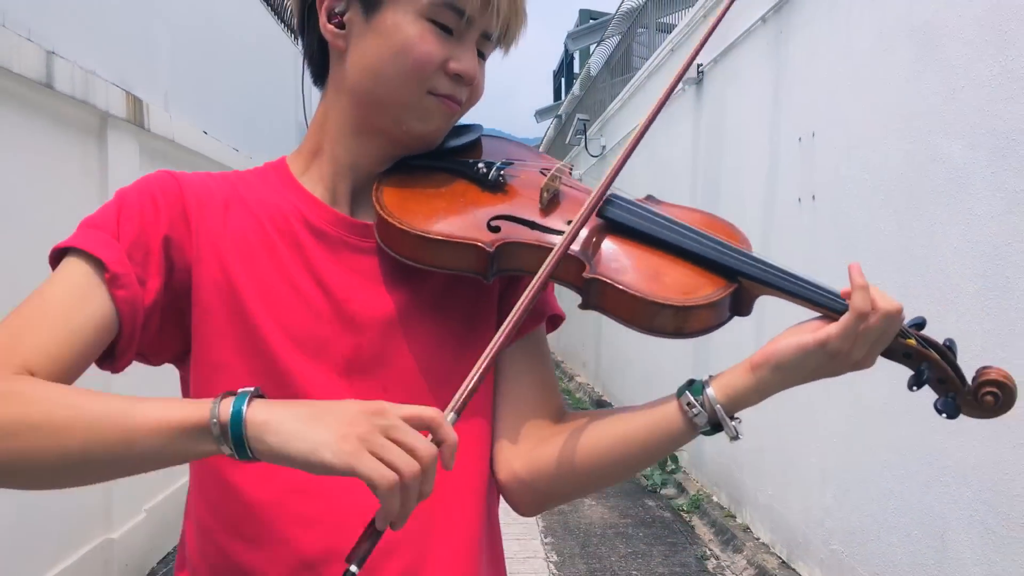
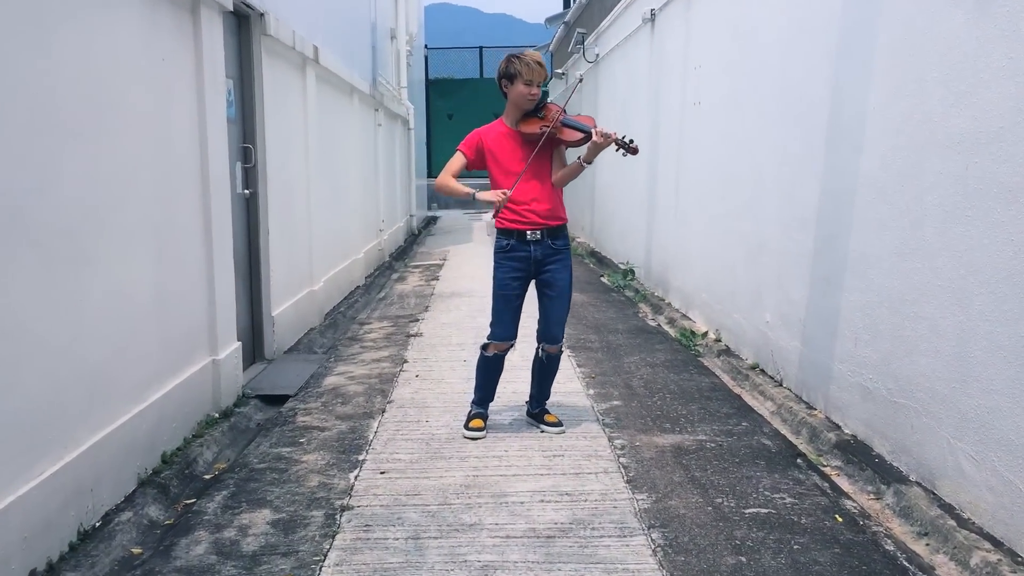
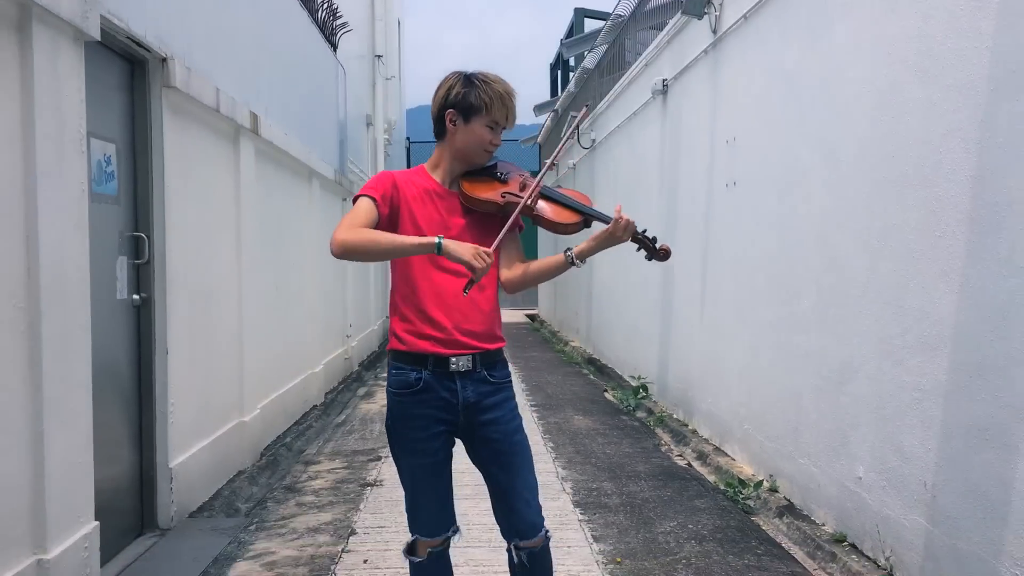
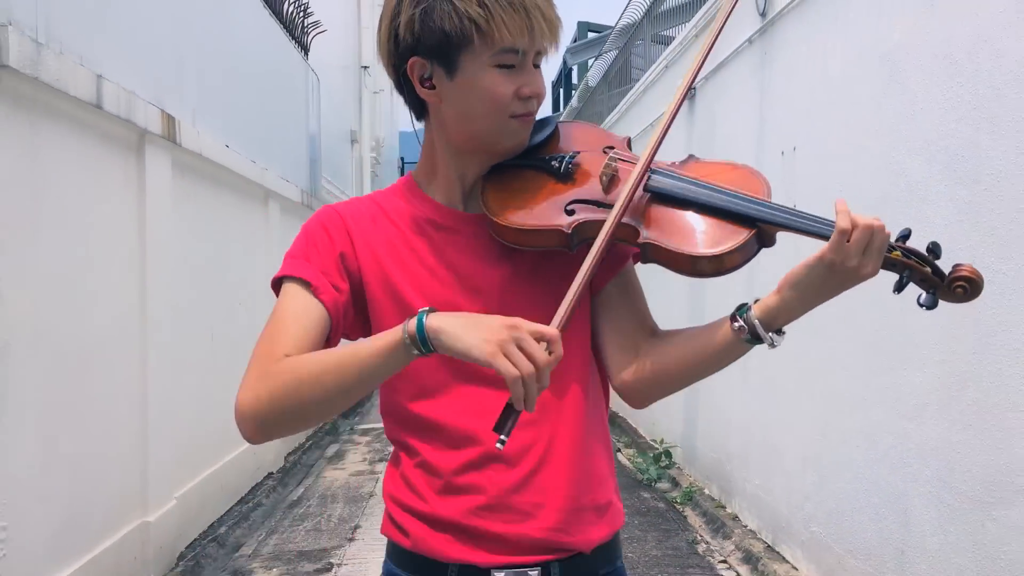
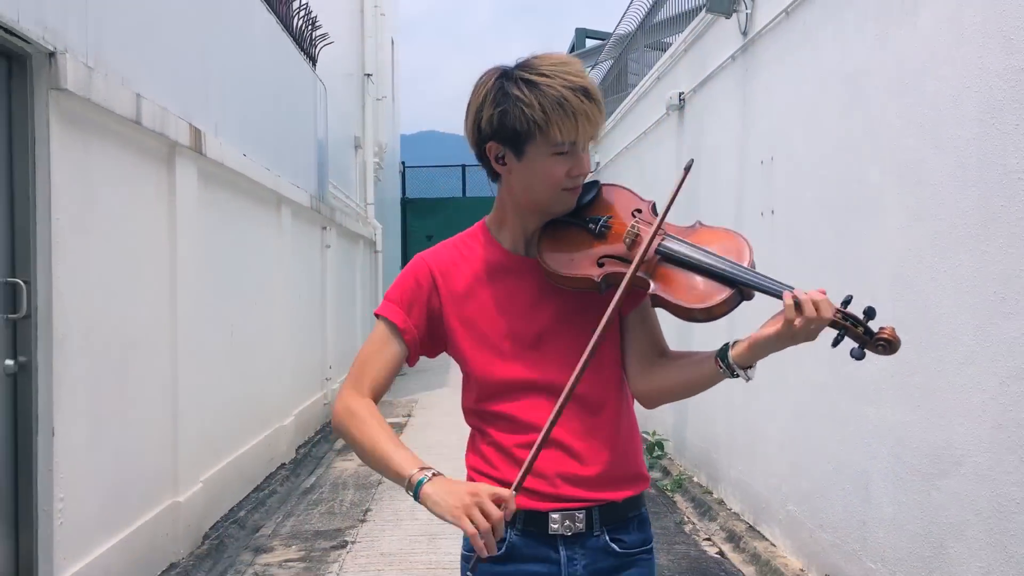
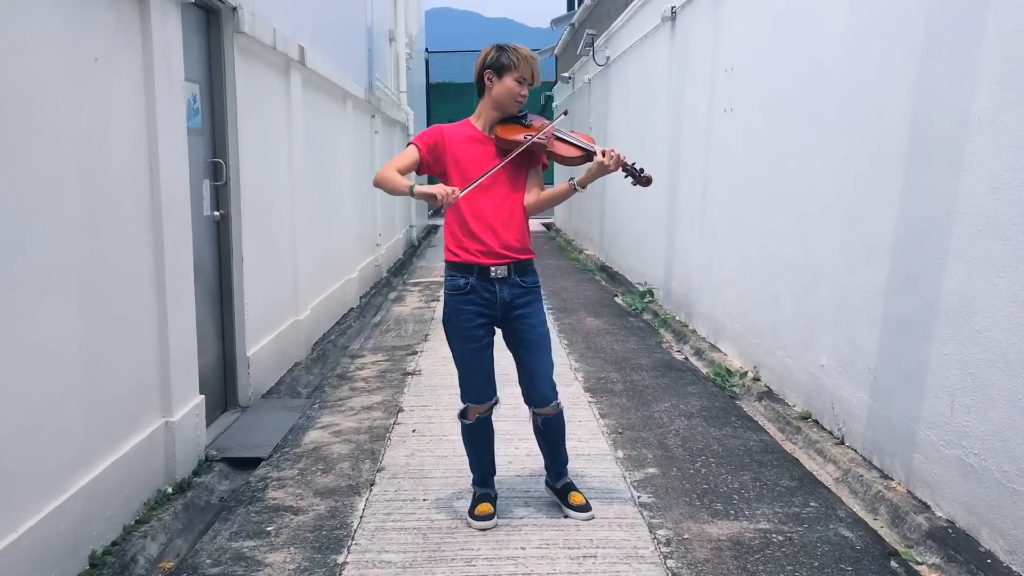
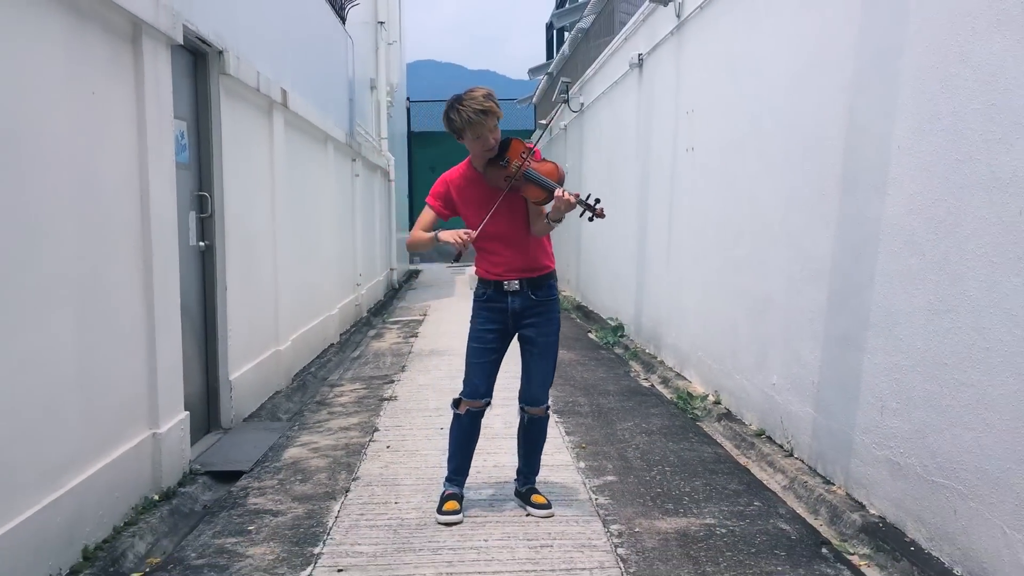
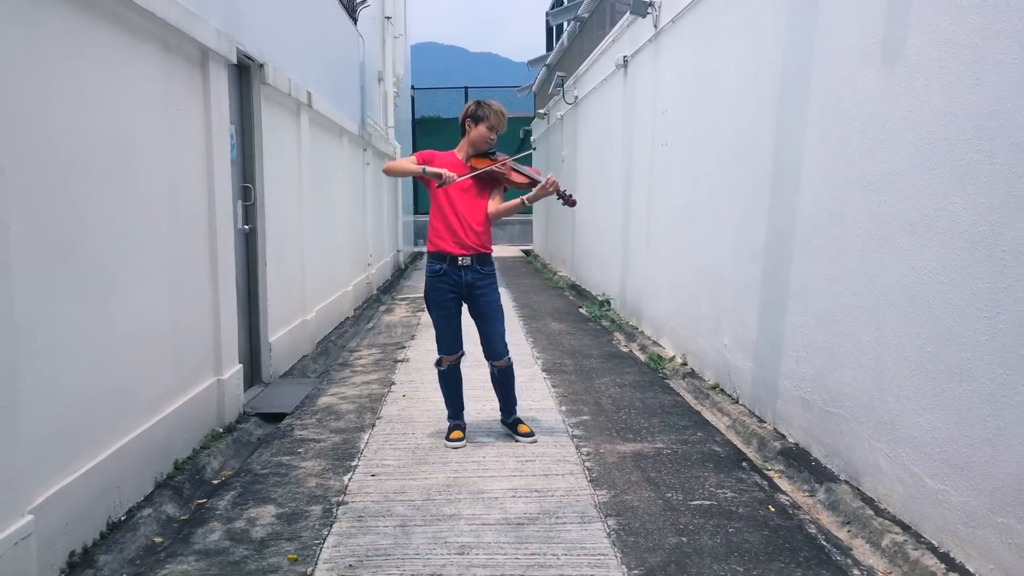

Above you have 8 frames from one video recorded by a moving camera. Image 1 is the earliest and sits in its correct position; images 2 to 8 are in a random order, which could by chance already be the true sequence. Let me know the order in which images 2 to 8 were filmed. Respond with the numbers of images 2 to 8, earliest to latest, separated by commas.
4, 5, 3, 7, 8, 2, 6
